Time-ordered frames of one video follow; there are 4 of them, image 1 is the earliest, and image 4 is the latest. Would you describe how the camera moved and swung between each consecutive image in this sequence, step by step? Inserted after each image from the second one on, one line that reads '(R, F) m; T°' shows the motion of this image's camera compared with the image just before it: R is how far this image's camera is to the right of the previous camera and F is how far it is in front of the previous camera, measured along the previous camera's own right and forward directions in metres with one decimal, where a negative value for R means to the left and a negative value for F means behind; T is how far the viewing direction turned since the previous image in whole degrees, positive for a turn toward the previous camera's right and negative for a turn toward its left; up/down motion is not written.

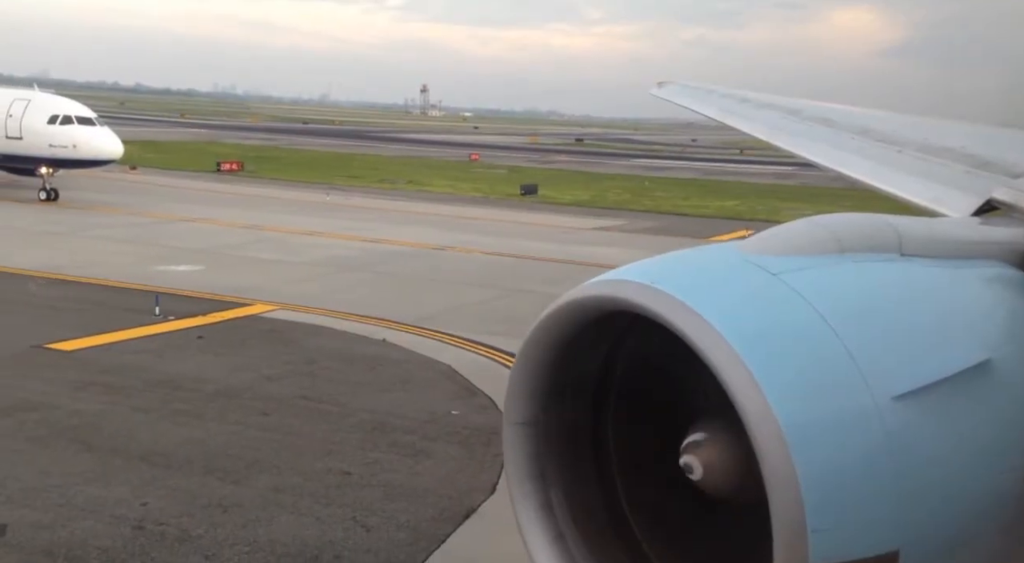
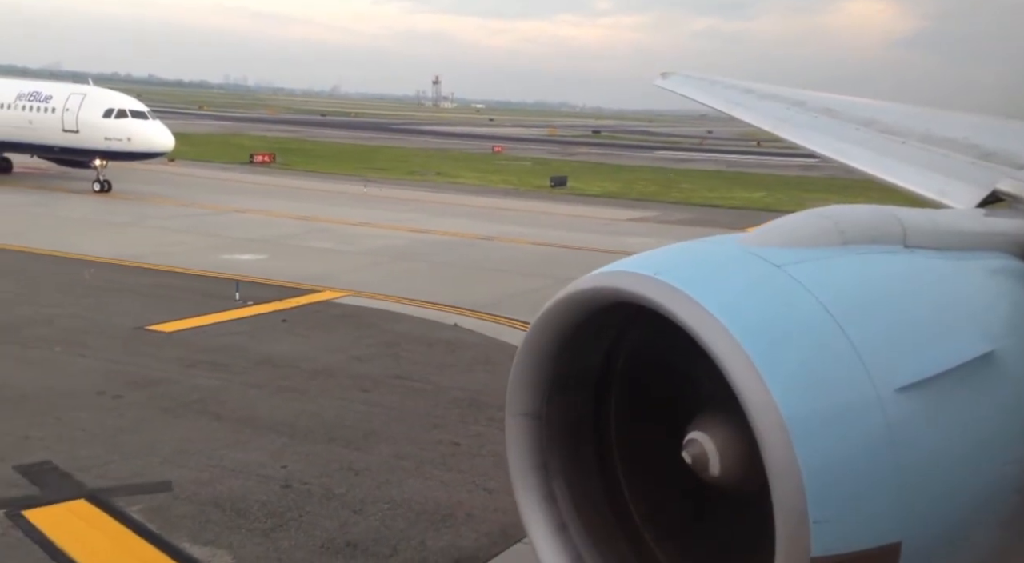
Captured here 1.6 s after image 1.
(-0.9, -0.8) m; 0°
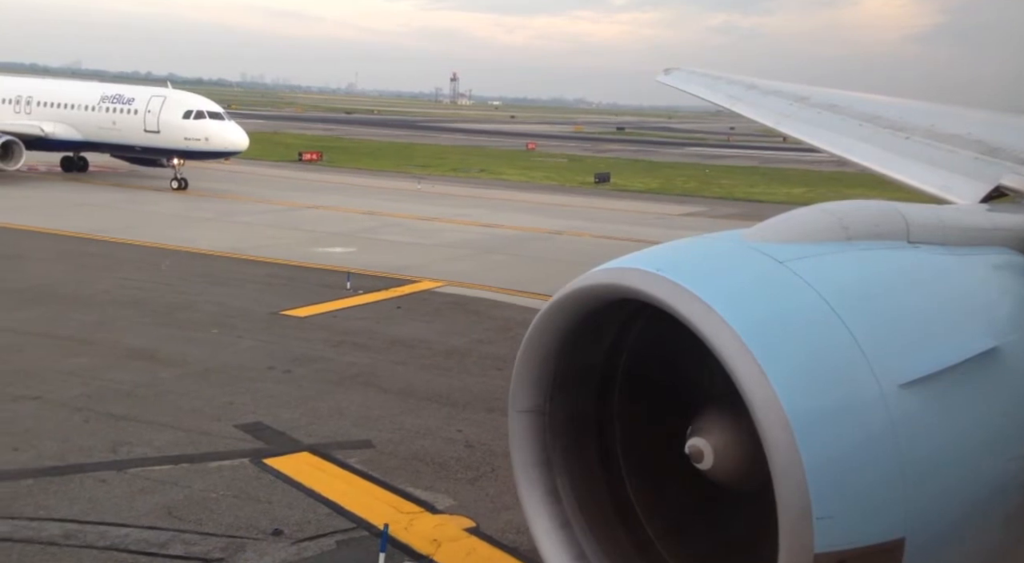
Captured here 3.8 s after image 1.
(-1.5, -1.2) m; 0°
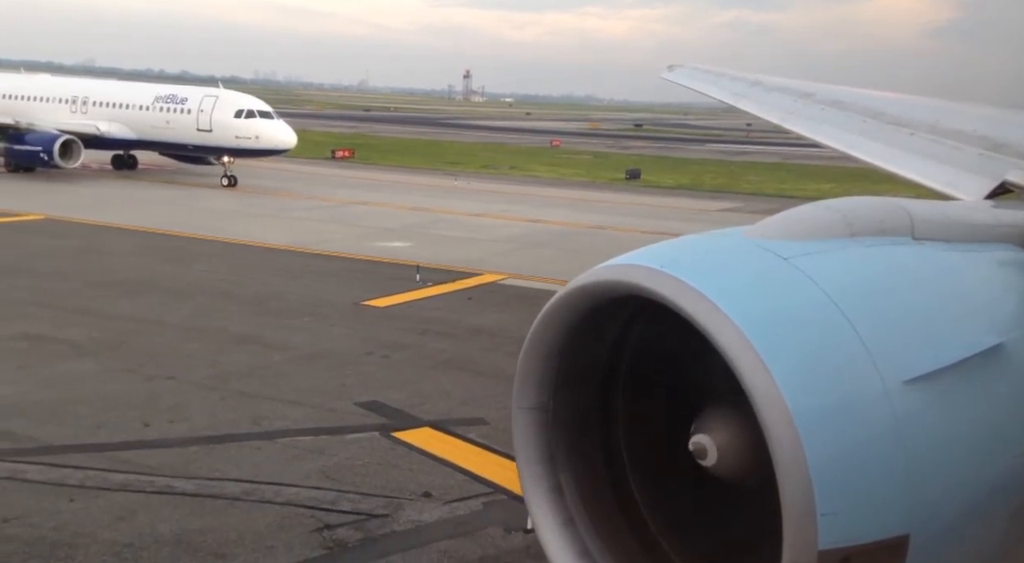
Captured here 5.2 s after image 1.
(-1.0, -0.8) m; 0°
